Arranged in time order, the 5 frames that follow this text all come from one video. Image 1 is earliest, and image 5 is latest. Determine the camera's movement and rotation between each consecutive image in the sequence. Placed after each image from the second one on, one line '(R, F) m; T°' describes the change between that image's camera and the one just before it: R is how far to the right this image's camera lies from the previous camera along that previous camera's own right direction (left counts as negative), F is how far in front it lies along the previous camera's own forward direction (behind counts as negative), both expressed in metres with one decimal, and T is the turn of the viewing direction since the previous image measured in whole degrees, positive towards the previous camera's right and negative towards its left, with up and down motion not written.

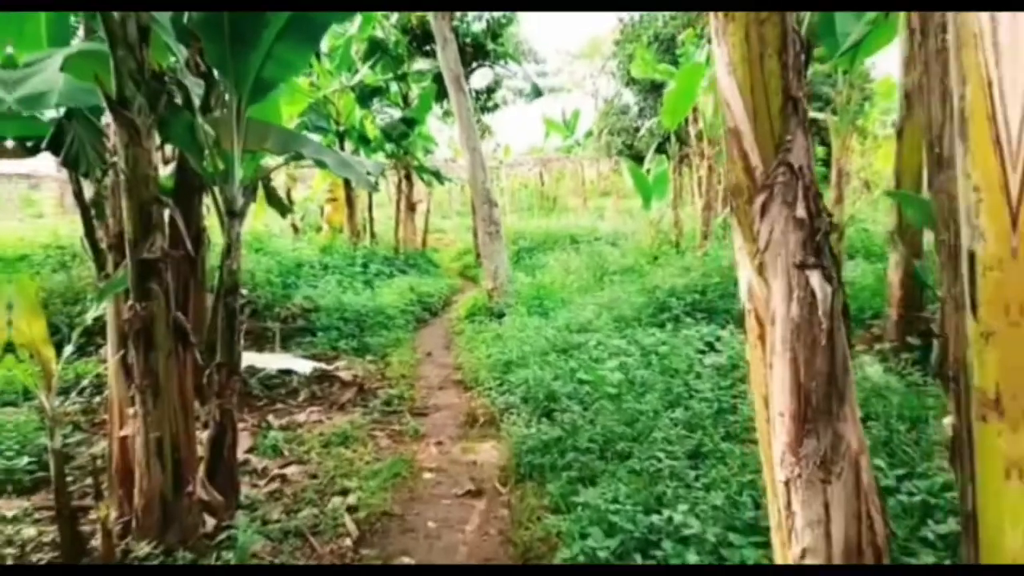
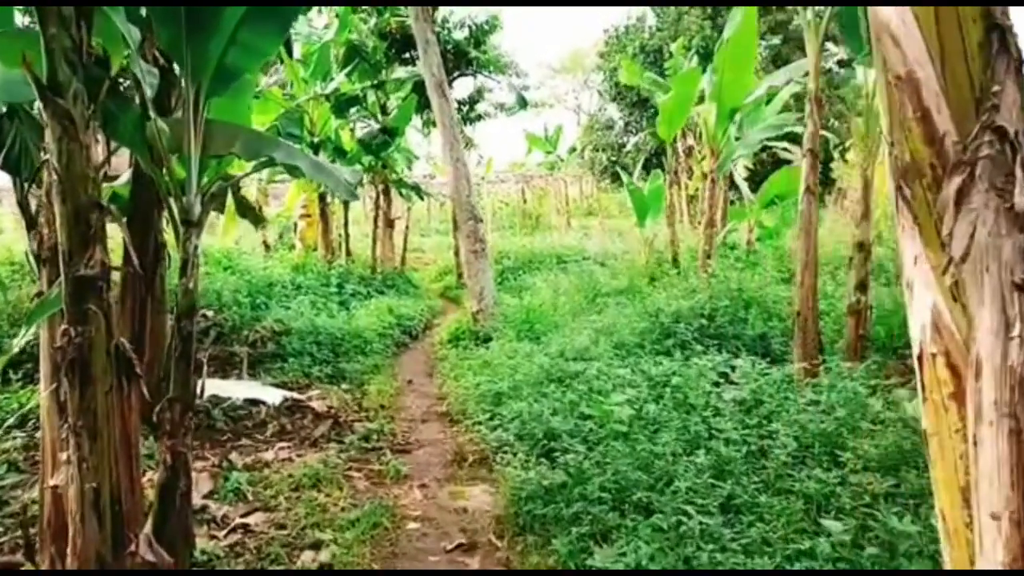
(-0.1, +0.3) m; +2°
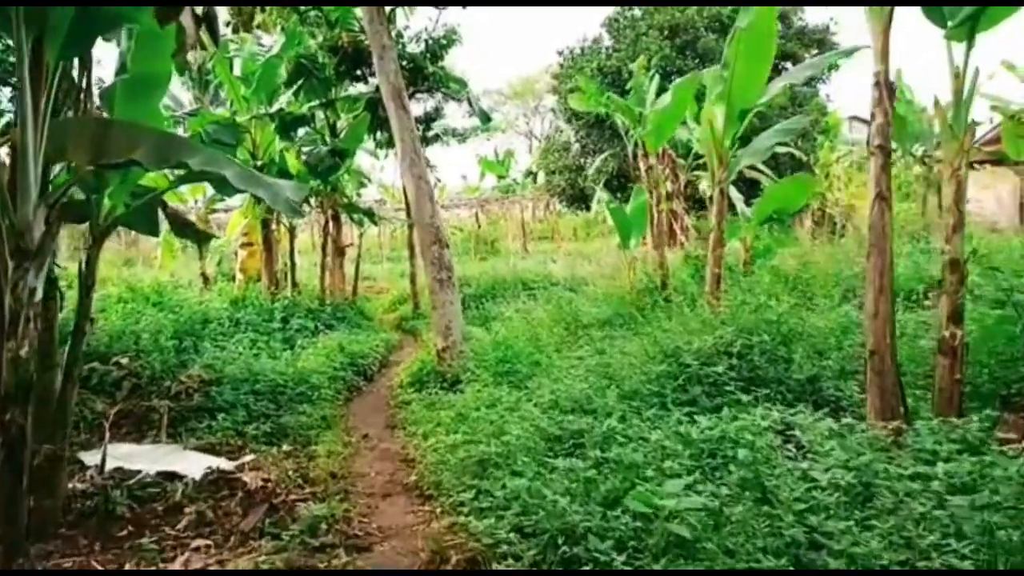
(-0.1, +0.8) m; +3°
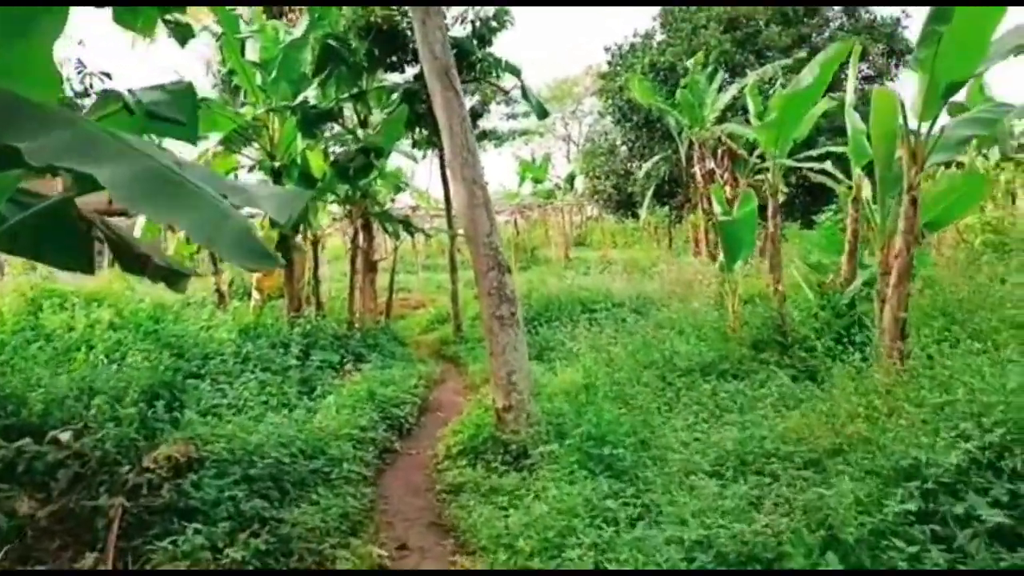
(-0.2, +1.2) m; -2°
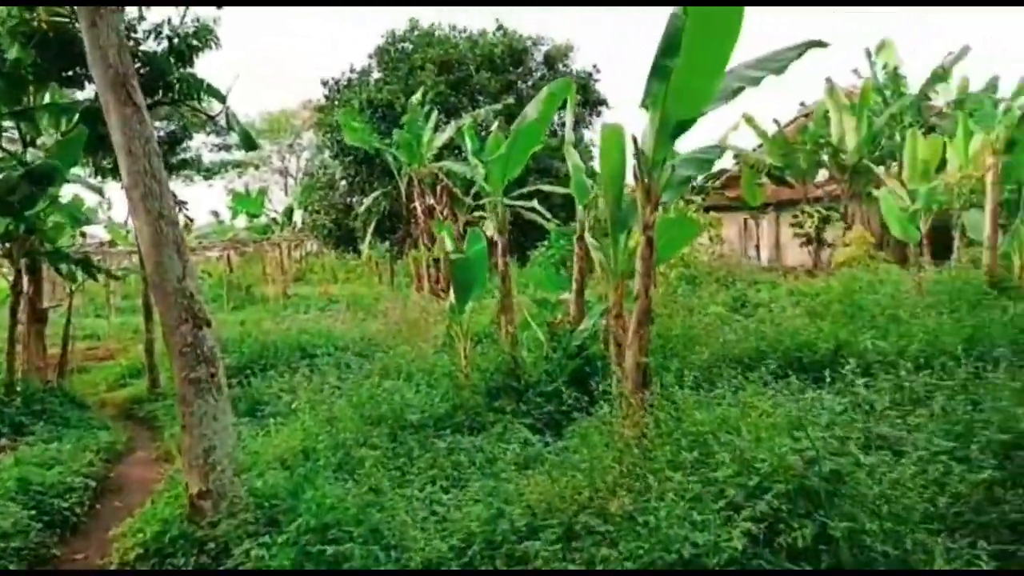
(+0.1, +0.5) m; +20°
